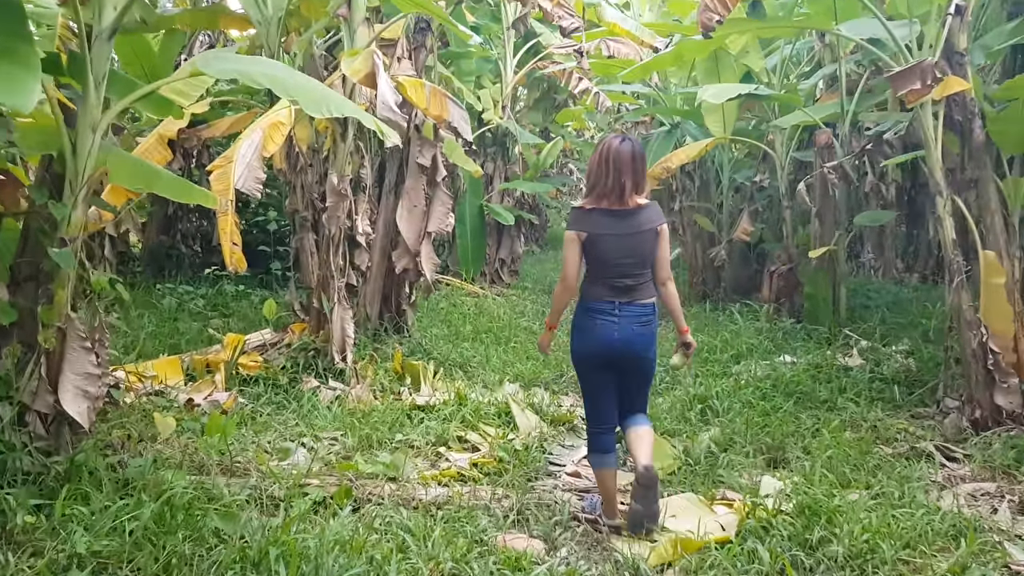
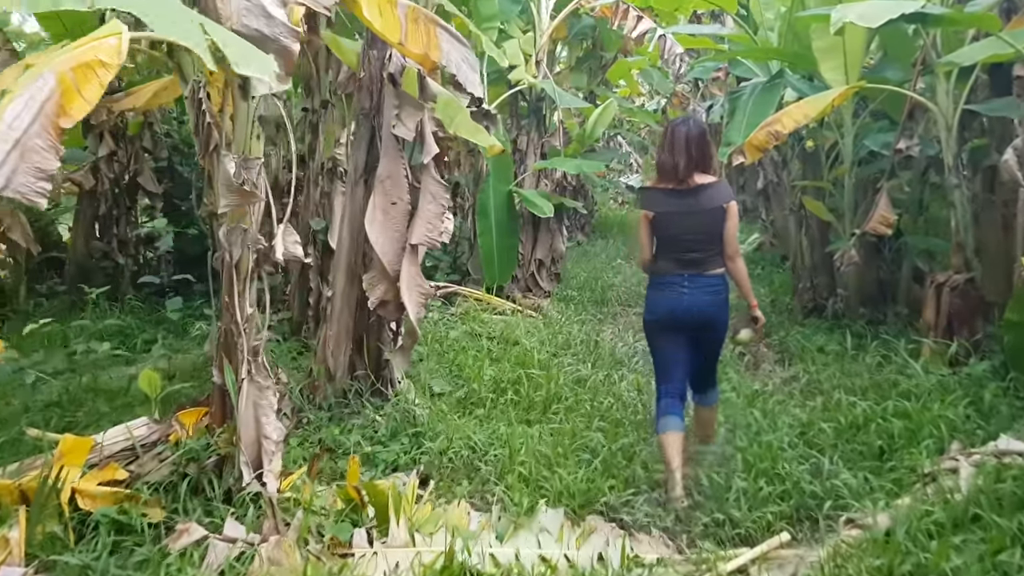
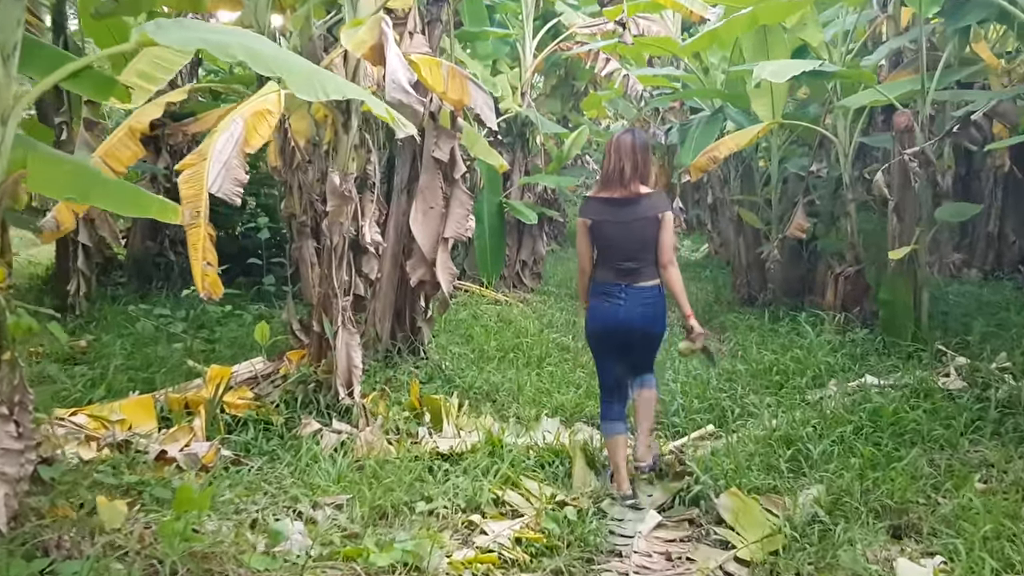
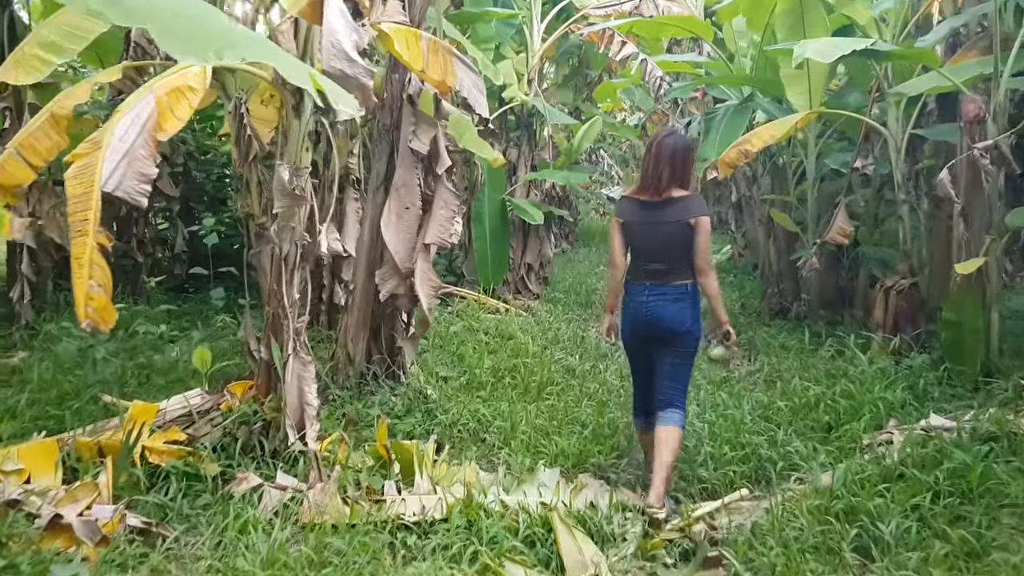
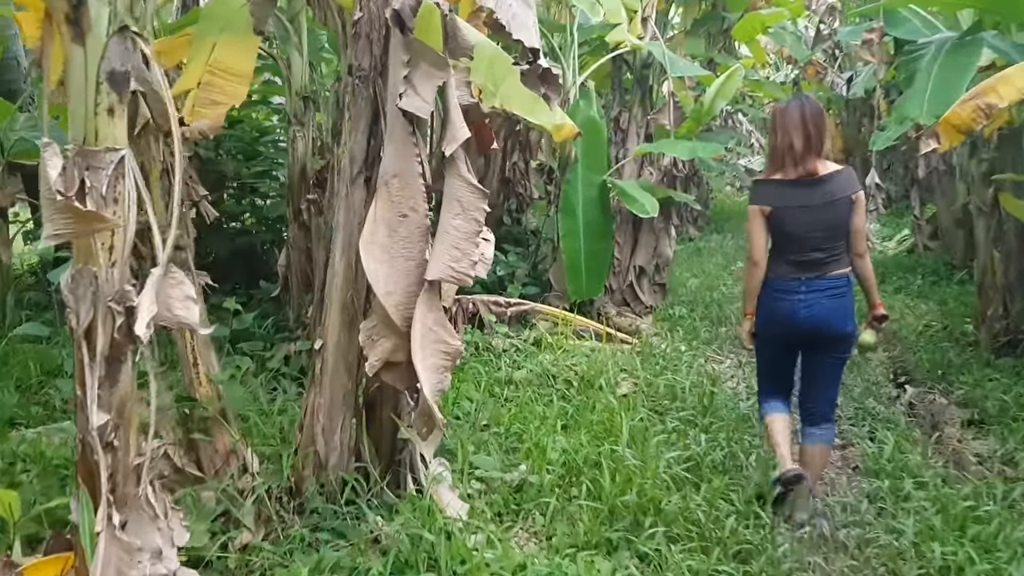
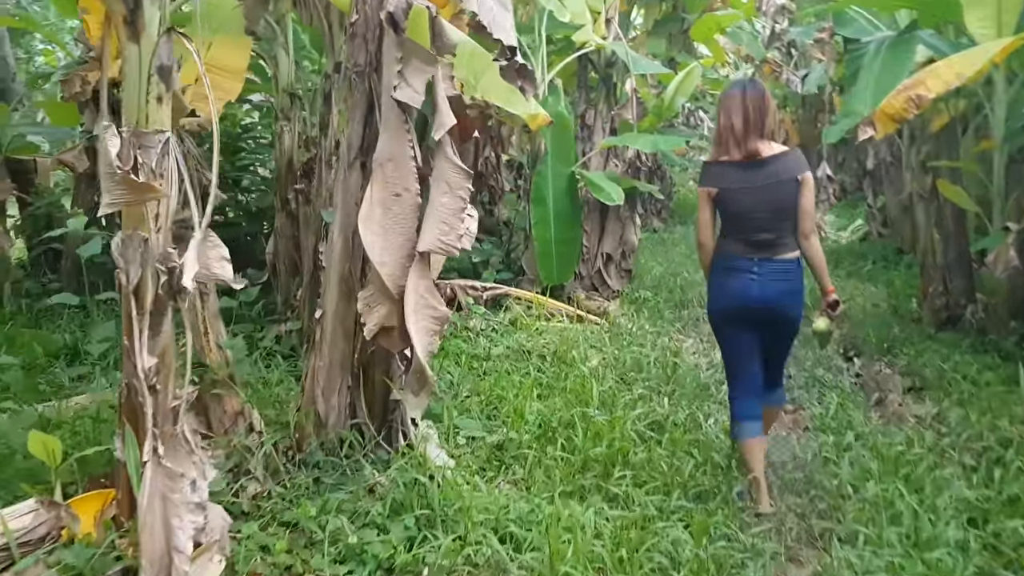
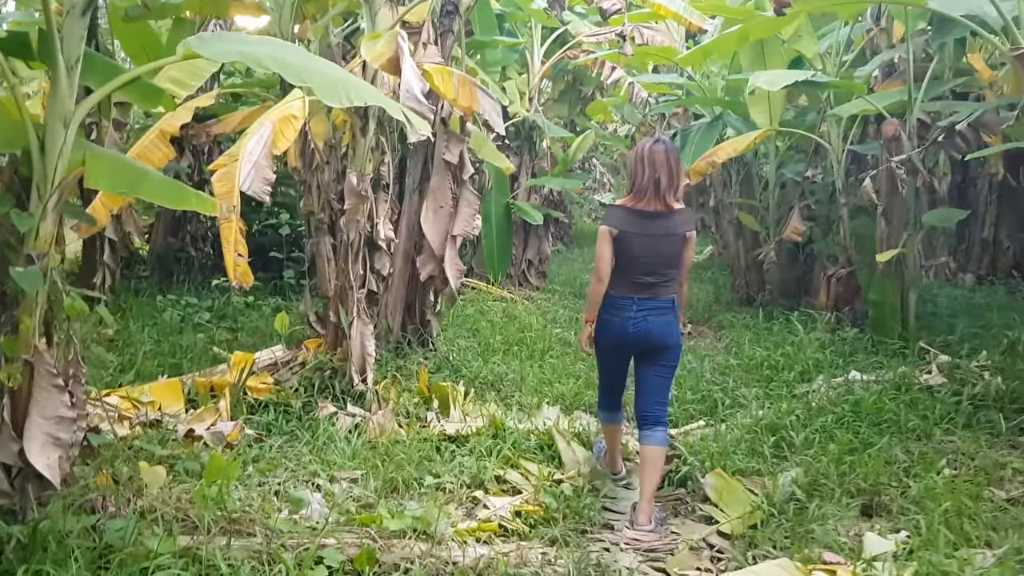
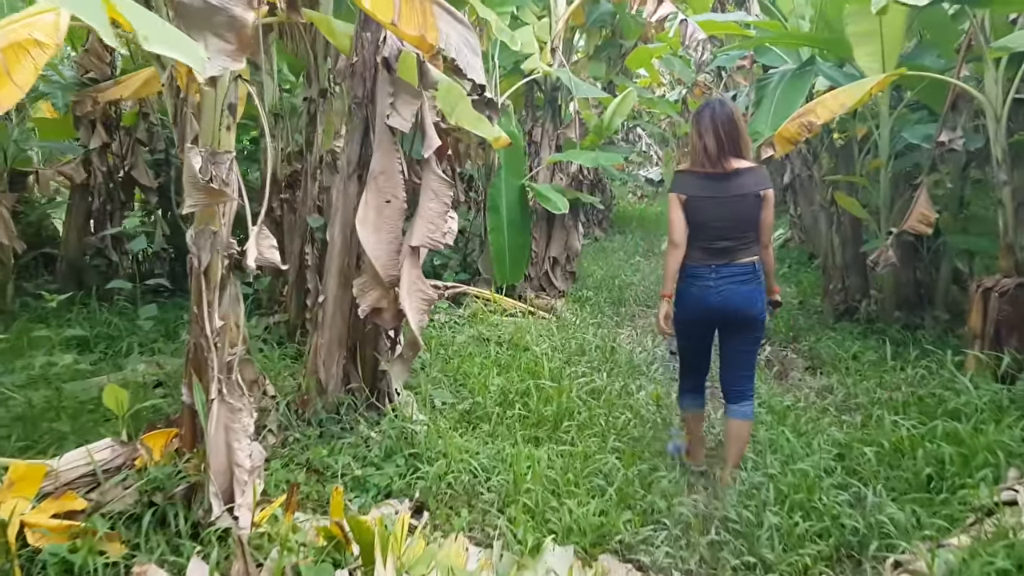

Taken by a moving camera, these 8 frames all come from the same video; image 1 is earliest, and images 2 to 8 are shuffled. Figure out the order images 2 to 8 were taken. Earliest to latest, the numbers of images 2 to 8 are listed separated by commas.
7, 3, 4, 2, 8, 6, 5
